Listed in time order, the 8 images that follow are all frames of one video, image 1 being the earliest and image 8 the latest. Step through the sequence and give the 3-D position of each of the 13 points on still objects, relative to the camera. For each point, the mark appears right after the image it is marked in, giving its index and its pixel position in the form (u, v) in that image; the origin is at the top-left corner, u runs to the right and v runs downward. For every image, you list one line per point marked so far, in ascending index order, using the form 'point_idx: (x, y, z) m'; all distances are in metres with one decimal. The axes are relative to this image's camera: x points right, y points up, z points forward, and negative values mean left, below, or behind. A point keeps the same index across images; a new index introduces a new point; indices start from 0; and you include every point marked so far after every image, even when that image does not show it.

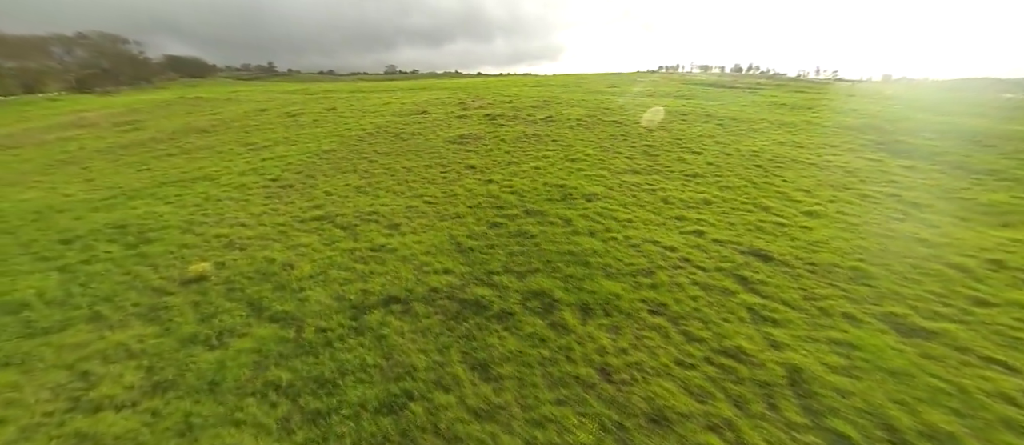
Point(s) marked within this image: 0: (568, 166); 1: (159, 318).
0: (+3.8, +3.5, +18.8) m
1: (-9.3, -2.6, +7.8) m
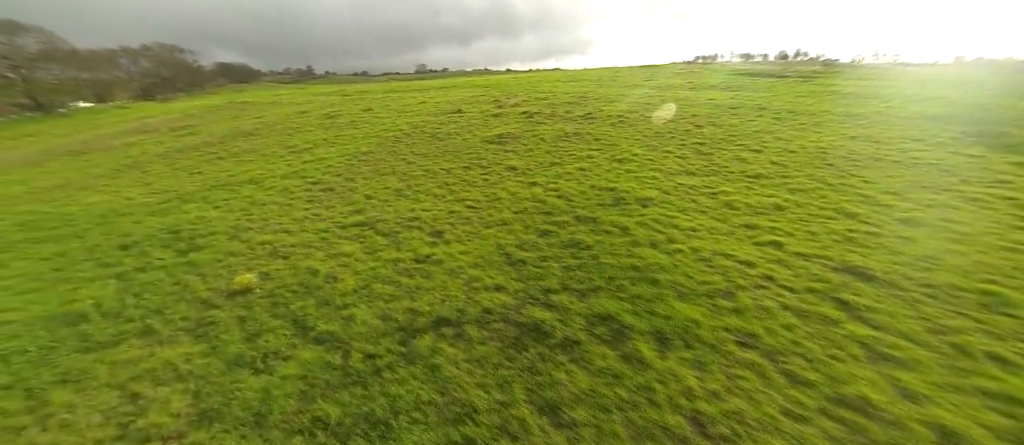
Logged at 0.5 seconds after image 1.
0: (+6.2, +3.2, +17.4) m
1: (-7.7, -2.9, +7.5) m
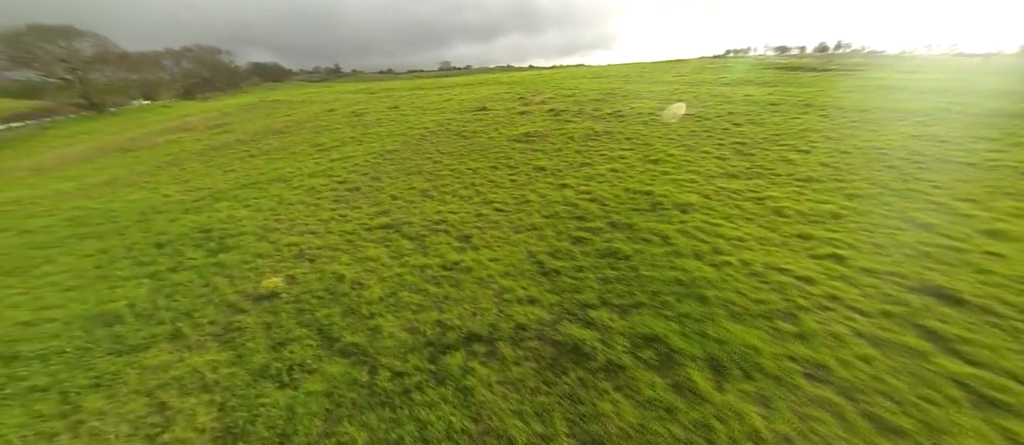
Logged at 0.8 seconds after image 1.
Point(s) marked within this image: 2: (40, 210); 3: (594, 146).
0: (+7.7, +3.0, +16.3) m
1: (-6.9, -3.0, +7.4) m
2: (-29.1, +0.7, +18.4) m
3: (+5.6, +5.1, +20.0) m
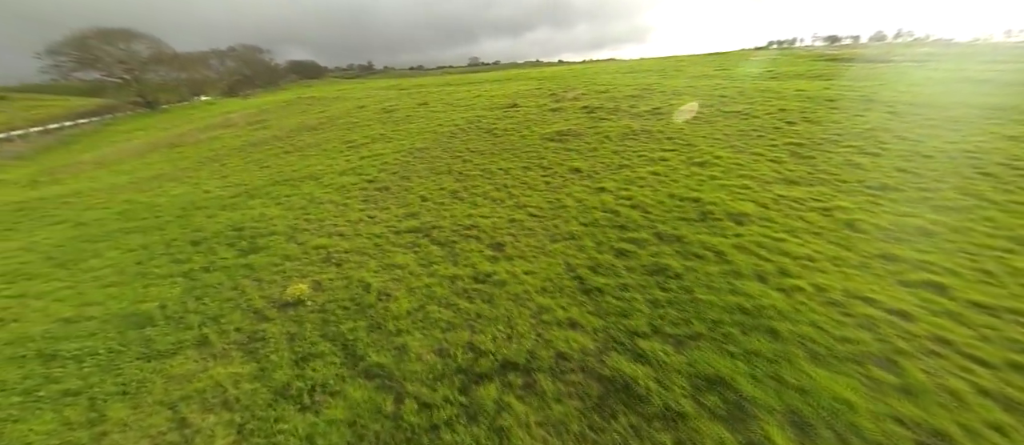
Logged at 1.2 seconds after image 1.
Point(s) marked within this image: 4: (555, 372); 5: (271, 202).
0: (+9.3, +2.5, +14.9) m
1: (-6.1, -3.1, +7.1) m
2: (-27.3, +1.3, +19.6) m
3: (+7.5, +4.7, +18.7) m
4: (+0.9, -3.1, +6.2) m
5: (-12.7, +1.1, +15.6) m
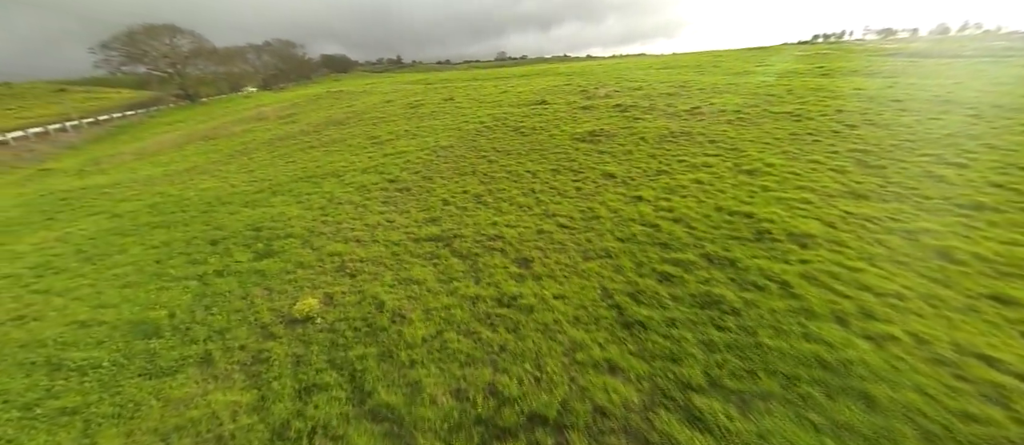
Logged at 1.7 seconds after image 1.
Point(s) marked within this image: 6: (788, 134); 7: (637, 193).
0: (+10.5, +1.8, +13.2) m
1: (-5.5, -3.4, +6.5) m
2: (-25.7, +1.9, +20.2) m
3: (+9.0, +4.1, +17.1) m
4: (+1.3, -3.6, +5.2) m
5: (-11.4, +1.1, +15.4) m
6: (+17.4, +5.6, +18.9) m
7: (+5.3, +1.3, +13.0) m
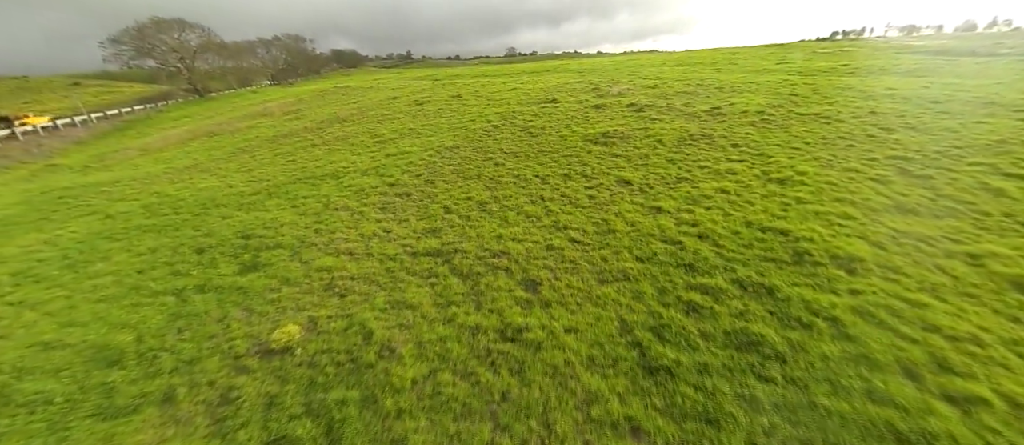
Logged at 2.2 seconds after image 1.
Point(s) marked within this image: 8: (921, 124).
0: (+10.8, +1.2, +12.0) m
1: (-5.4, -3.8, +5.6) m
2: (-25.3, +1.9, +19.8) m
3: (+9.4, +3.6, +15.9) m
4: (+1.4, -4.2, +4.2) m
5: (-11.1, +0.9, +14.6) m
6: (+17.9, +5.0, +17.5) m
7: (+5.6, +0.8, +11.8) m
8: (+26.5, +6.4, +19.3) m
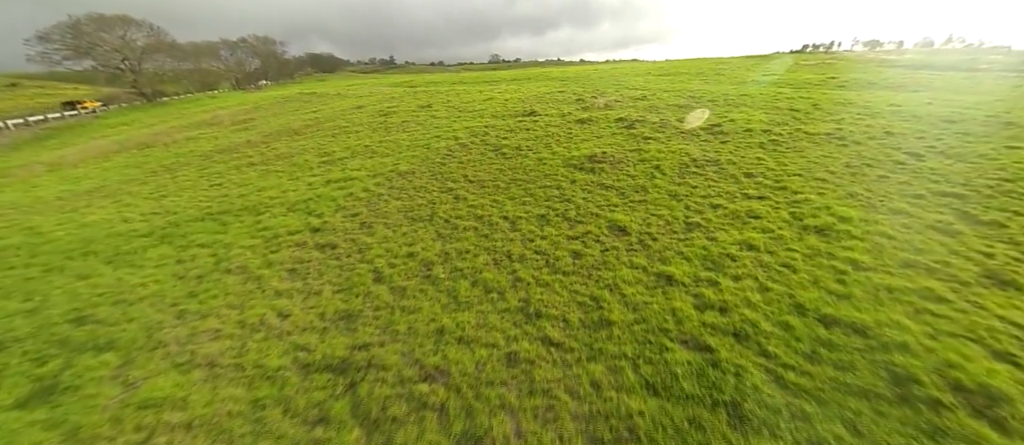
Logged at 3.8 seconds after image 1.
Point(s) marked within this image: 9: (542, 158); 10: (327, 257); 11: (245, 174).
0: (+9.5, -0.8, +9.1) m
1: (-6.4, -5.8, +2.0) m
2: (-26.8, -0.3, +15.5) m
3: (+8.0, +1.5, +12.9) m
4: (+0.4, -6.1, +0.8) m
5: (-12.4, -1.3, +10.8) m
6: (+16.4, +2.9, +14.9) m
7: (+4.3, -1.3, +8.7) m
8: (+24.9, +4.3, +17.0) m
9: (+1.7, +3.6, +16.7) m
10: (-6.2, -1.2, +9.9) m
11: (-17.0, +3.0, +19.0) m
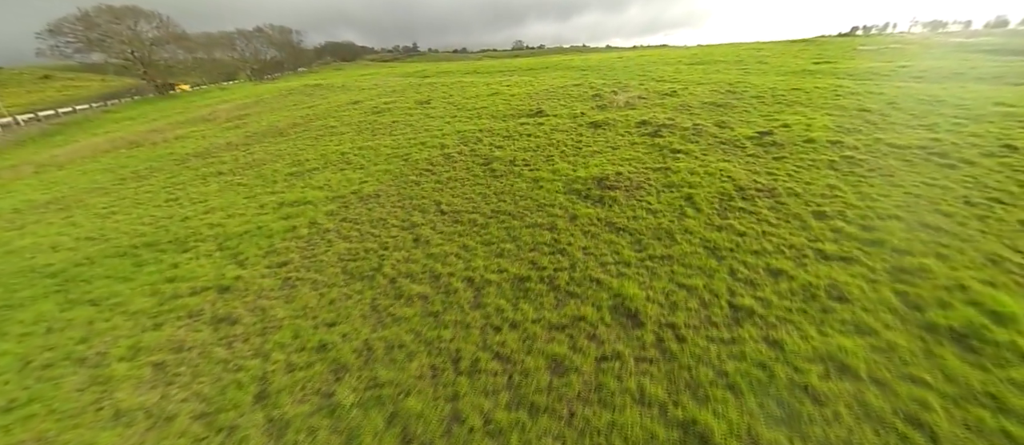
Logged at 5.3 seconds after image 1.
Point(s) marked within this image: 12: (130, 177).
0: (+8.4, -3.0, +5.4) m
1: (-8.1, -7.8, -0.4) m
2: (-27.4, -1.3, +14.1) m
3: (+7.2, -0.5, +9.2) m
4: (-1.3, -8.3, -2.1) m
5: (-13.4, -2.8, +8.6) m
6: (+15.8, +0.8, +10.6) m
7: (+3.2, -3.3, +5.4) m
8: (+24.4, +2.0, +12.1) m
9: (+1.2, +1.9, +13.3) m
10: (-7.2, -2.9, +7.3) m
11: (-17.3, +2.0, +16.9) m
12: (-25.5, +3.0, +20.0) m
